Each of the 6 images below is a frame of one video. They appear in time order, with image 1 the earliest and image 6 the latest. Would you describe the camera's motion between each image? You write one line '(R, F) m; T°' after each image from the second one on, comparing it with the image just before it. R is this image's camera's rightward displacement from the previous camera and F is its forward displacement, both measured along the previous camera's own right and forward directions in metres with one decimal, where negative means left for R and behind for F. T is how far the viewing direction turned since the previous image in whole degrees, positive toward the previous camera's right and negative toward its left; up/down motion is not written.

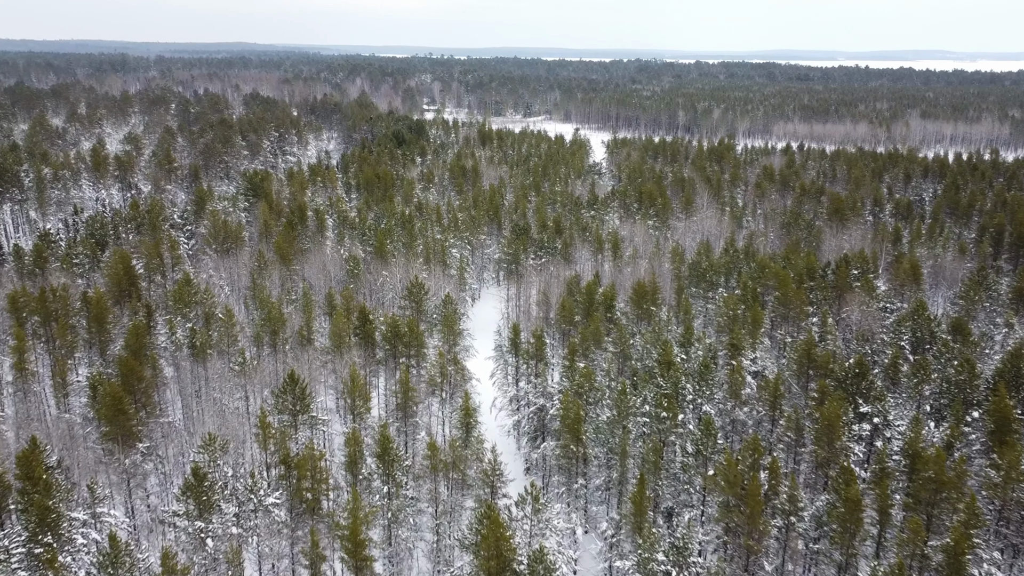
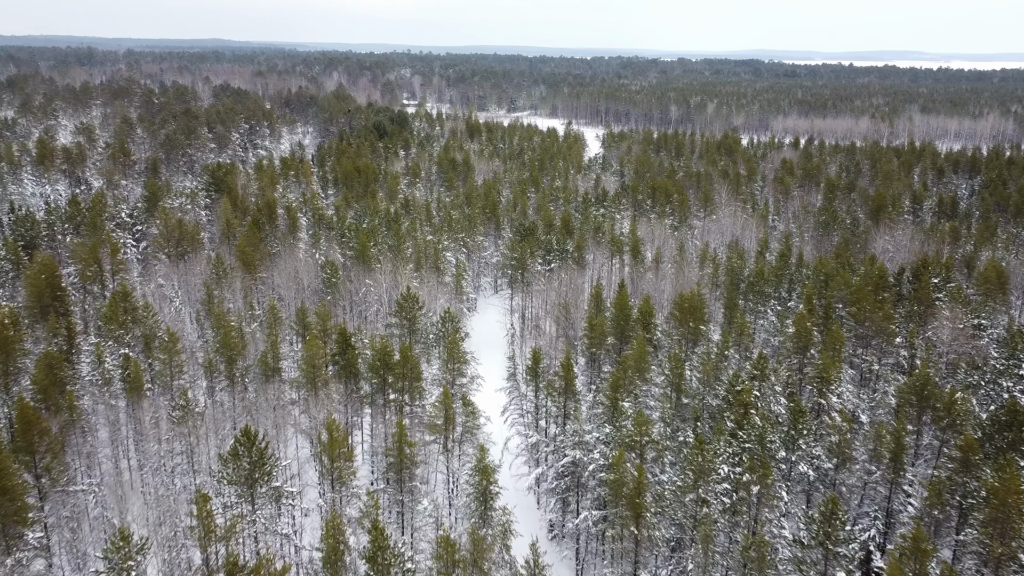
(-1.7, +8.5) m; +2°
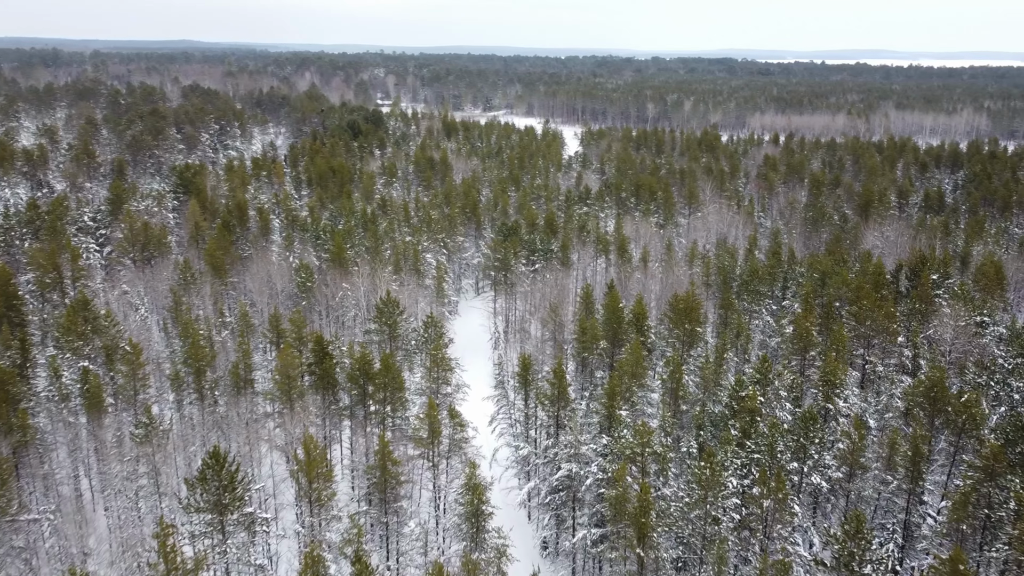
(-0.4, +1.9) m; +2°
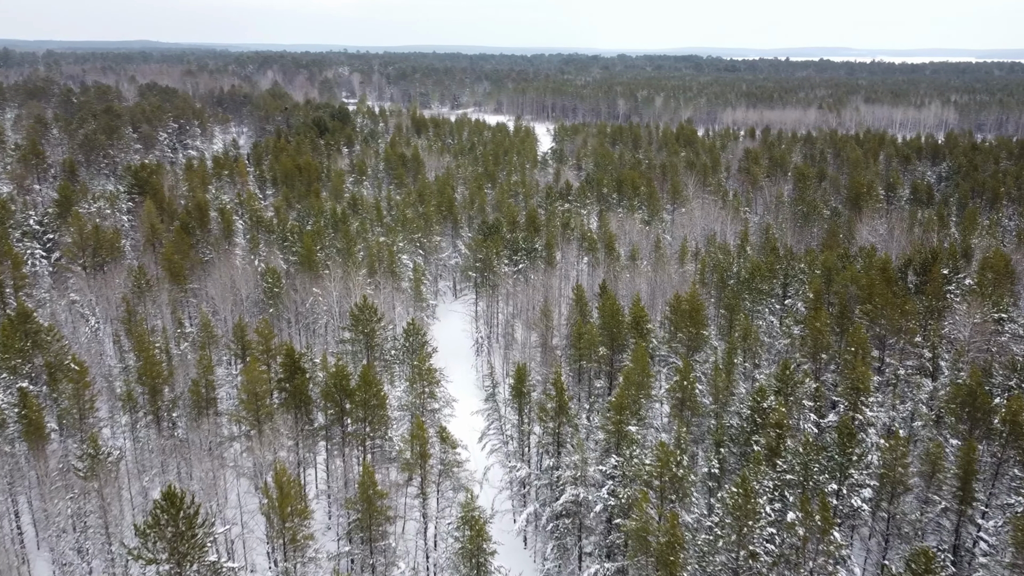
(-0.8, +3.0) m; +2°
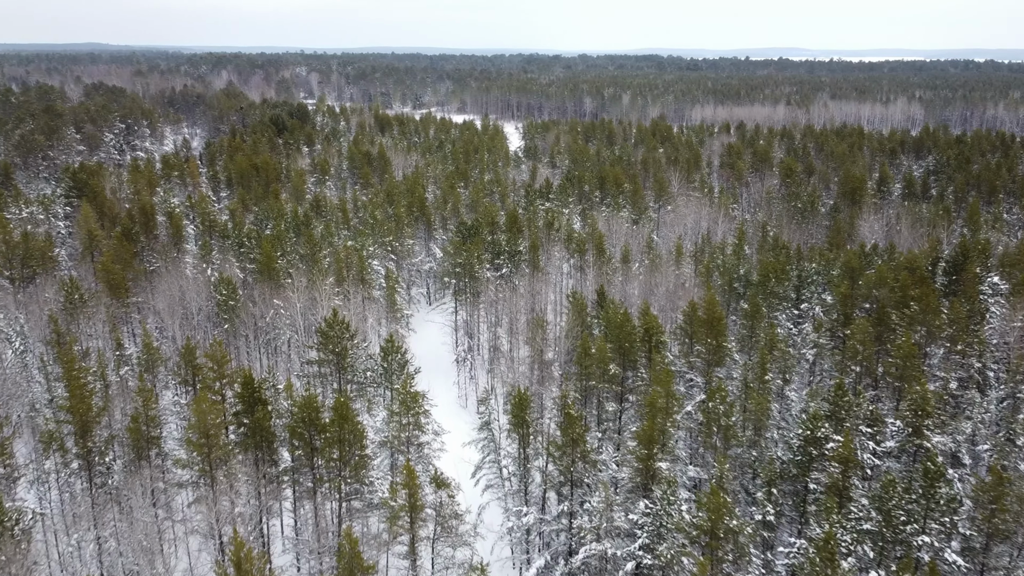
(-1.1, +4.2) m; +3°
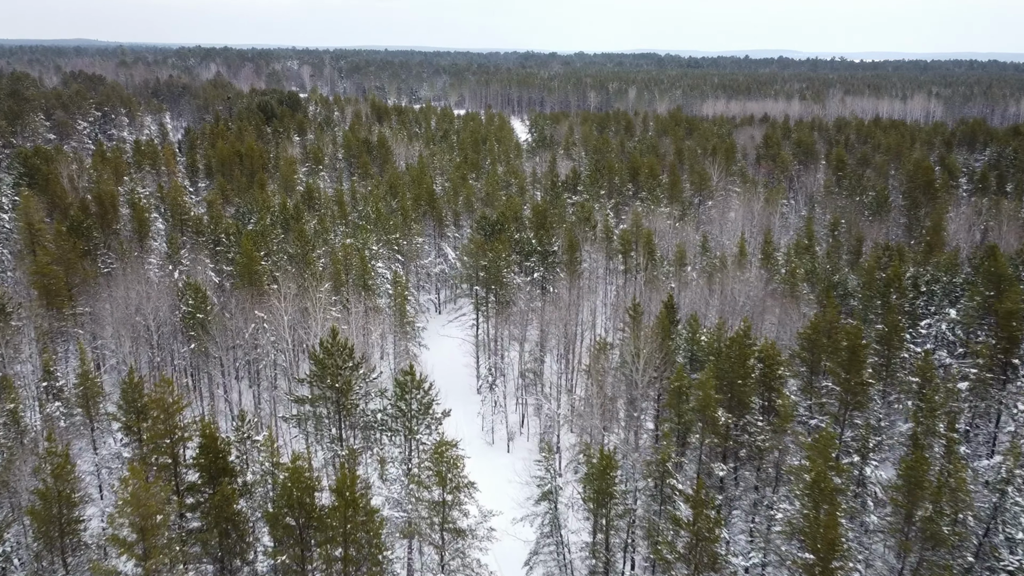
(-1.9, +7.5) m; +1°
